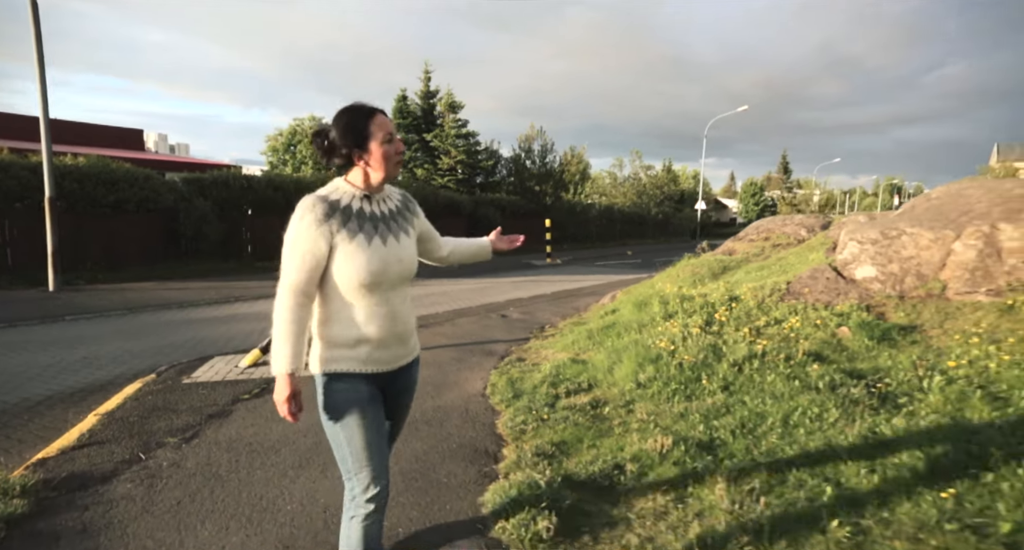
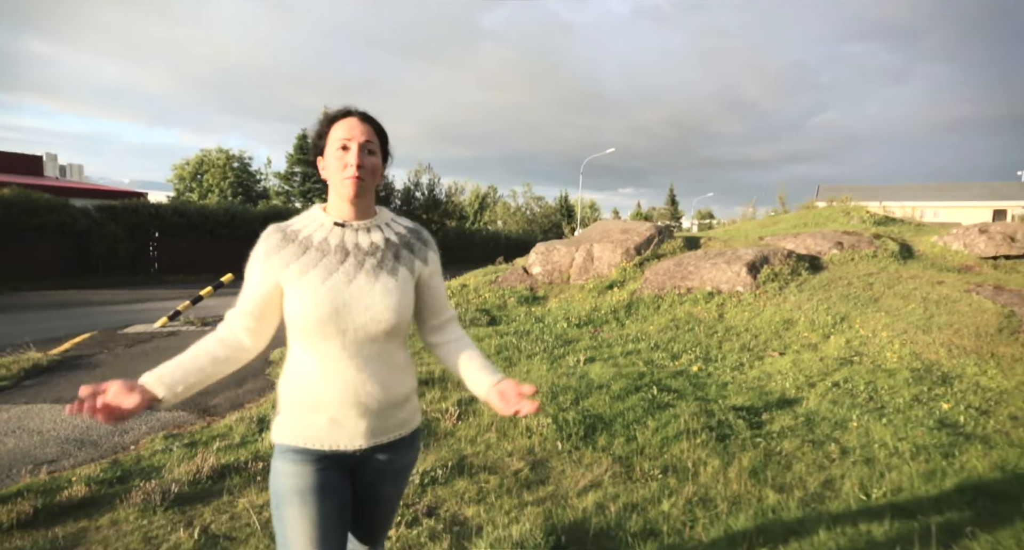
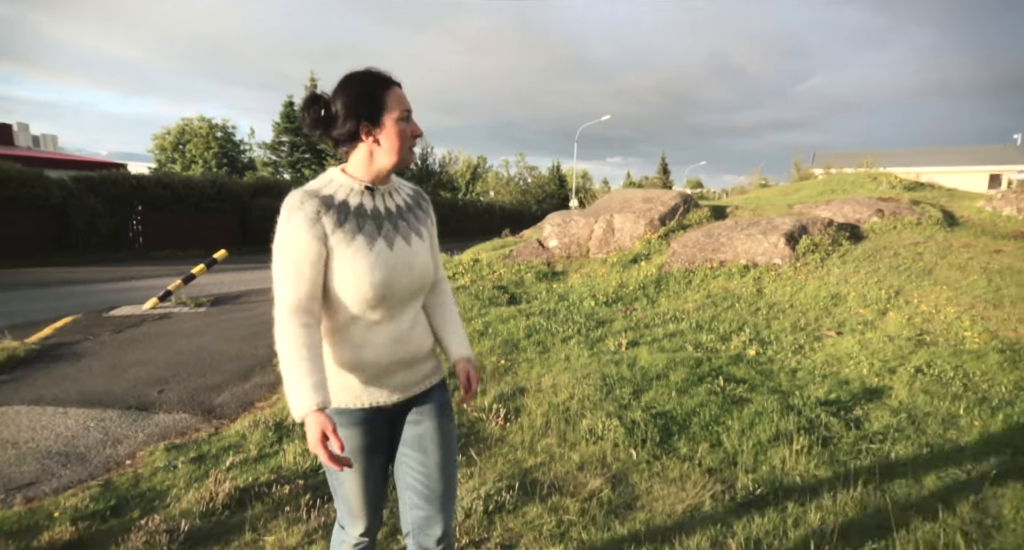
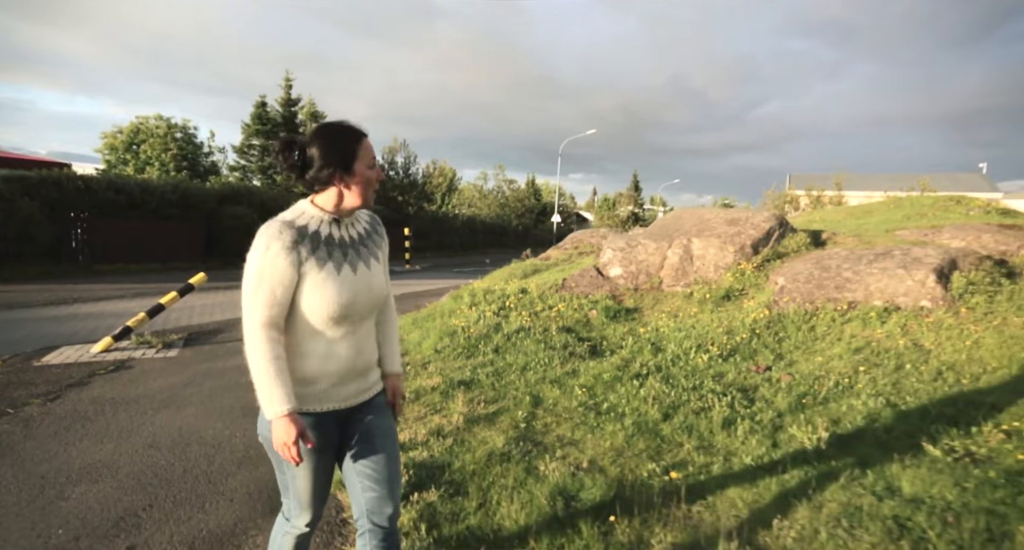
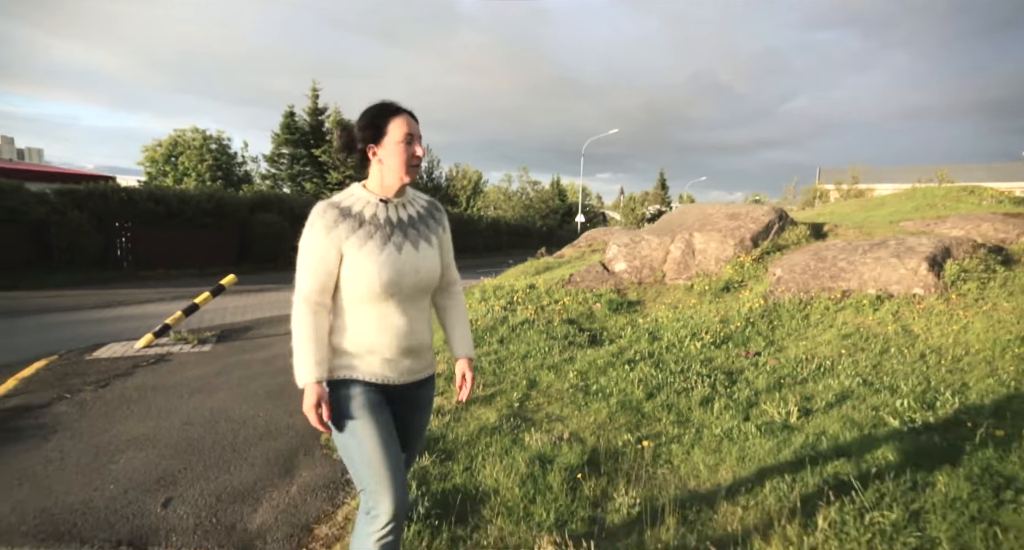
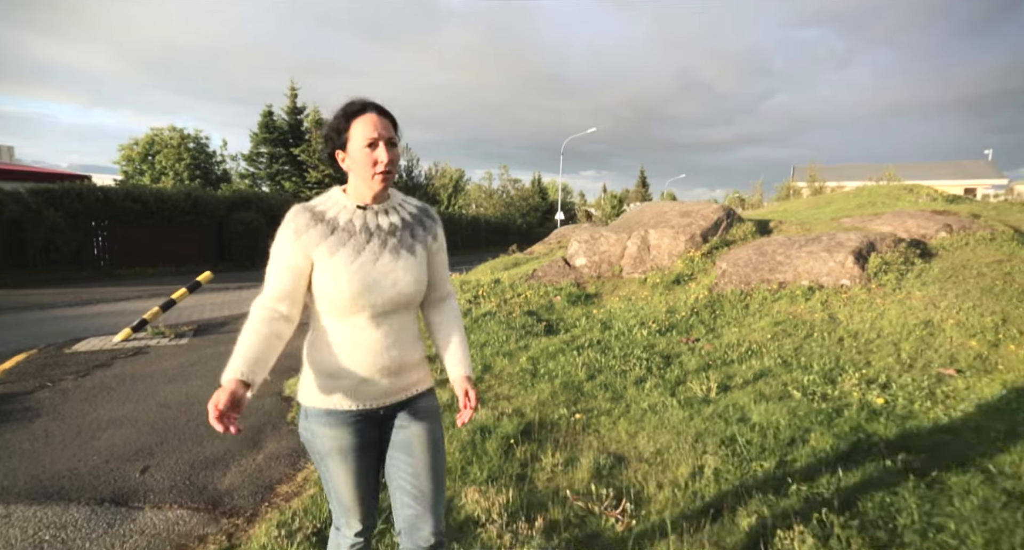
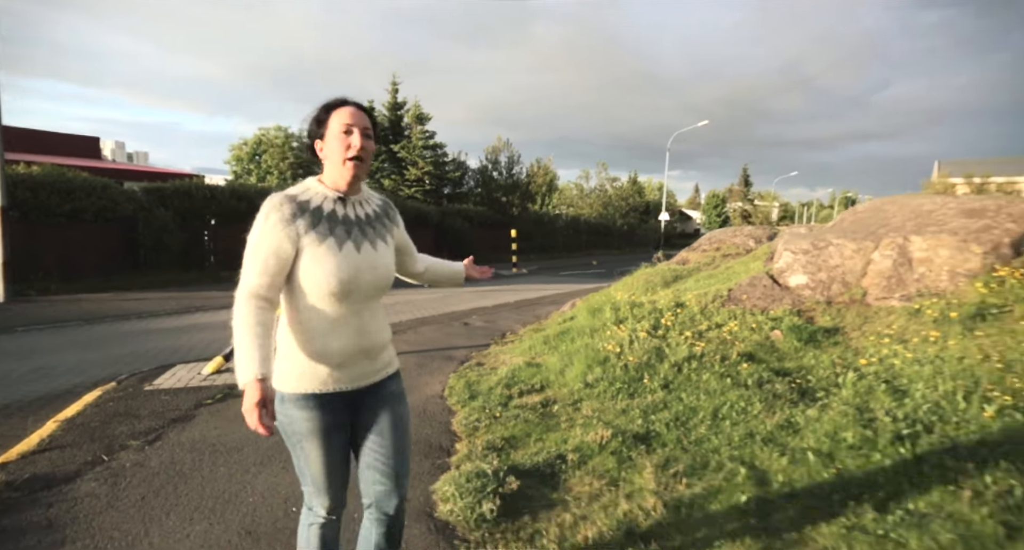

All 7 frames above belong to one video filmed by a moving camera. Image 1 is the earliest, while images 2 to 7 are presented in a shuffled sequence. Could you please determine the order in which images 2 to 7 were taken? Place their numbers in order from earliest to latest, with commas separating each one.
7, 4, 5, 6, 3, 2
